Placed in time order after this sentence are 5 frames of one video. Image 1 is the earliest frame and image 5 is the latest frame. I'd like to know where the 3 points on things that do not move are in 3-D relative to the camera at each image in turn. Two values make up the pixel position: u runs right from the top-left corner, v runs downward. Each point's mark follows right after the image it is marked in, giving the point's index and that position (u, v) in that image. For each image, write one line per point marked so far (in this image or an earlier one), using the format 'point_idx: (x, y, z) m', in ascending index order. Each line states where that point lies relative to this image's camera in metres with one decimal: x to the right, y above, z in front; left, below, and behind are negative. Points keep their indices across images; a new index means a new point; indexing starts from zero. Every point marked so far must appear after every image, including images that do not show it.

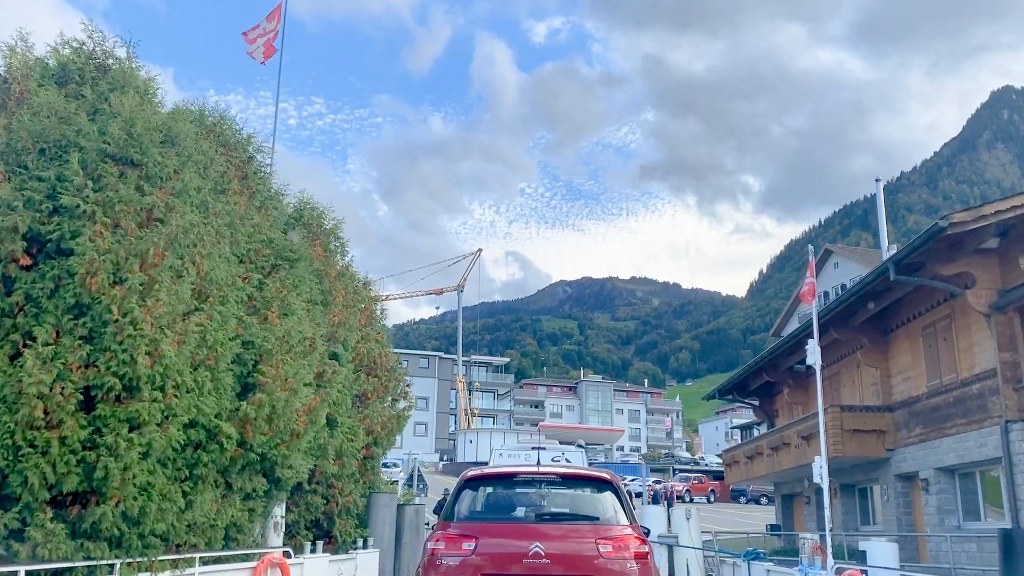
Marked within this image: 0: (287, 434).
0: (-3.0, -1.9, +11.1) m
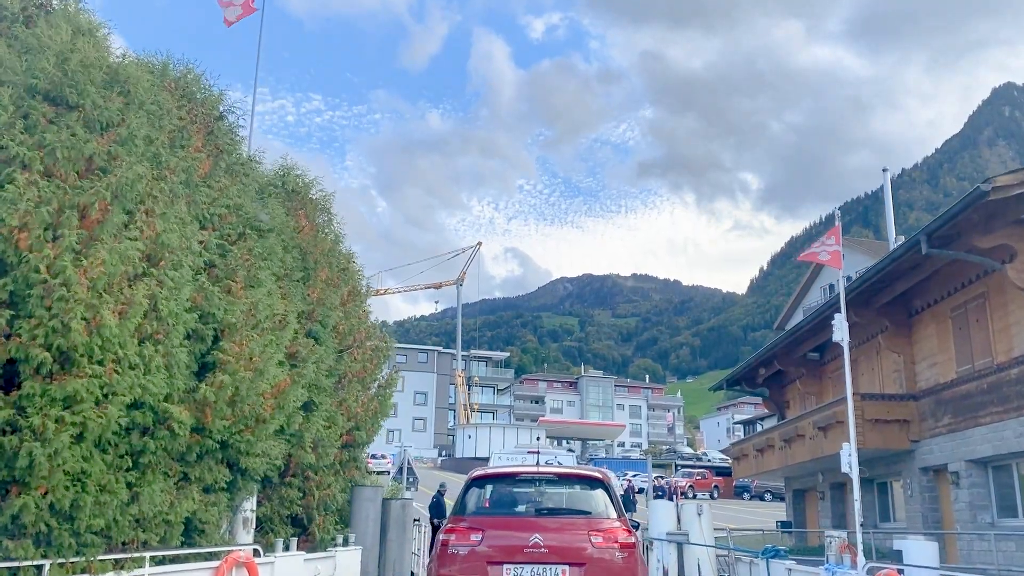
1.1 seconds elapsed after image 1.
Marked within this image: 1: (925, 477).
0: (-3.1, -1.5, +9.8) m
1: (+8.2, -3.8, +16.6) m
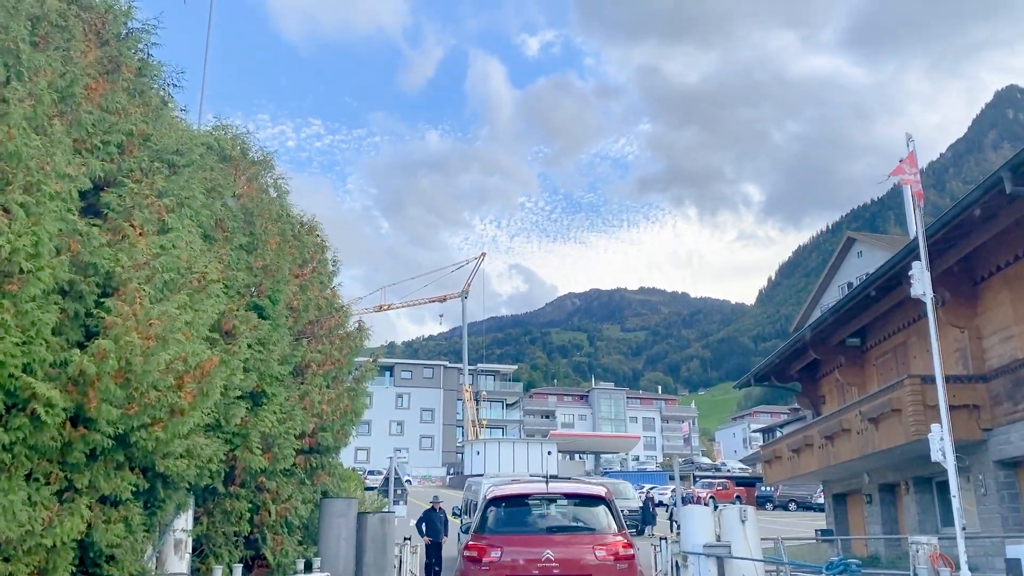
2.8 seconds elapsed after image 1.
0: (-3.1, -1.1, +7.4) m
1: (+8.3, -3.1, +14.1) m
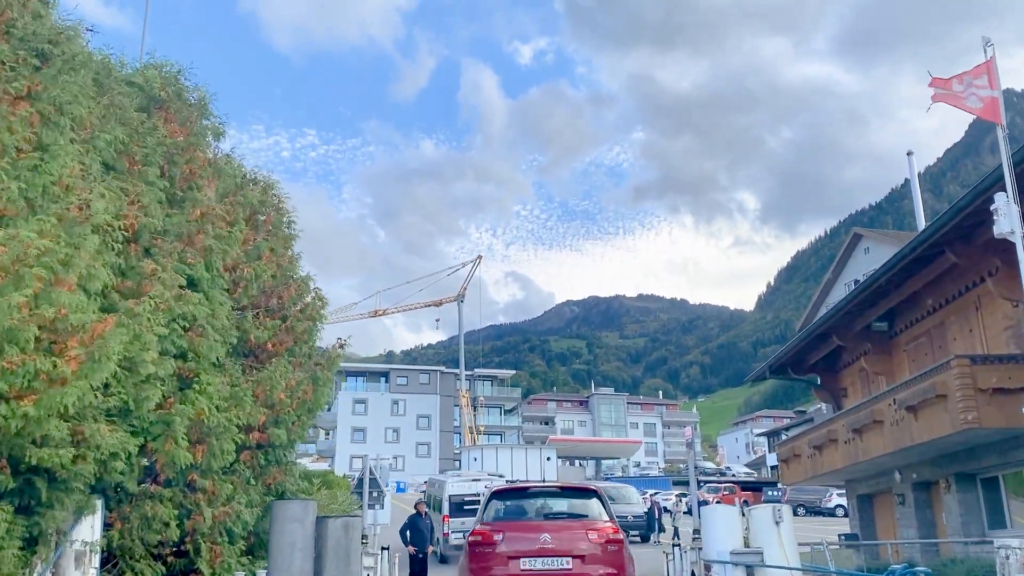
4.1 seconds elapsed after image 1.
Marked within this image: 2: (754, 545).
0: (-3.3, -0.6, +5.6) m
1: (+8.1, -2.6, +12.3) m
2: (+2.7, -2.9, +9.5) m
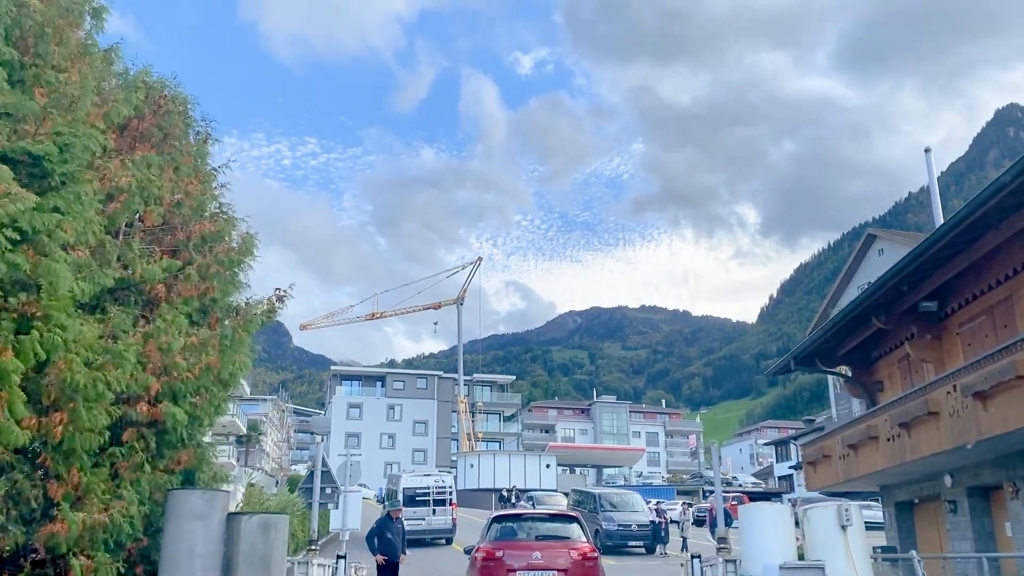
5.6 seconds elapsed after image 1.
0: (-3.5, +0.2, +3.2) m
1: (+7.9, -2.0, +9.8) m
2: (+2.5, -2.3, +7.1) m
